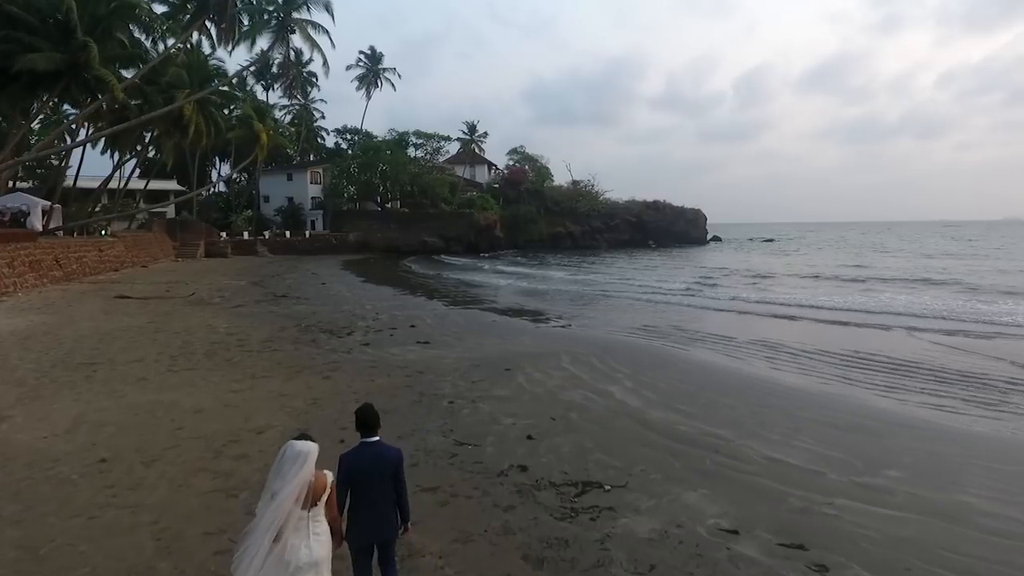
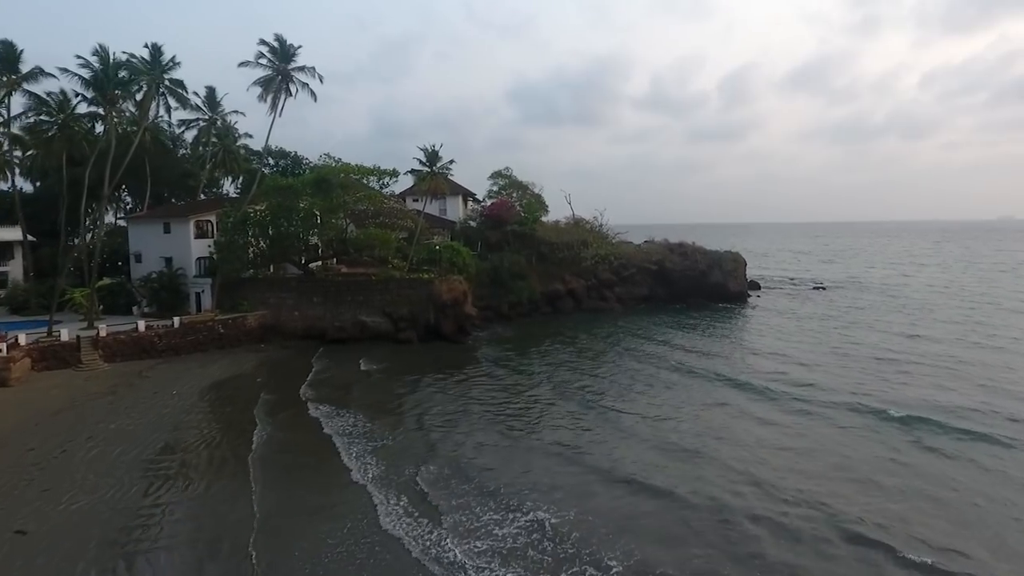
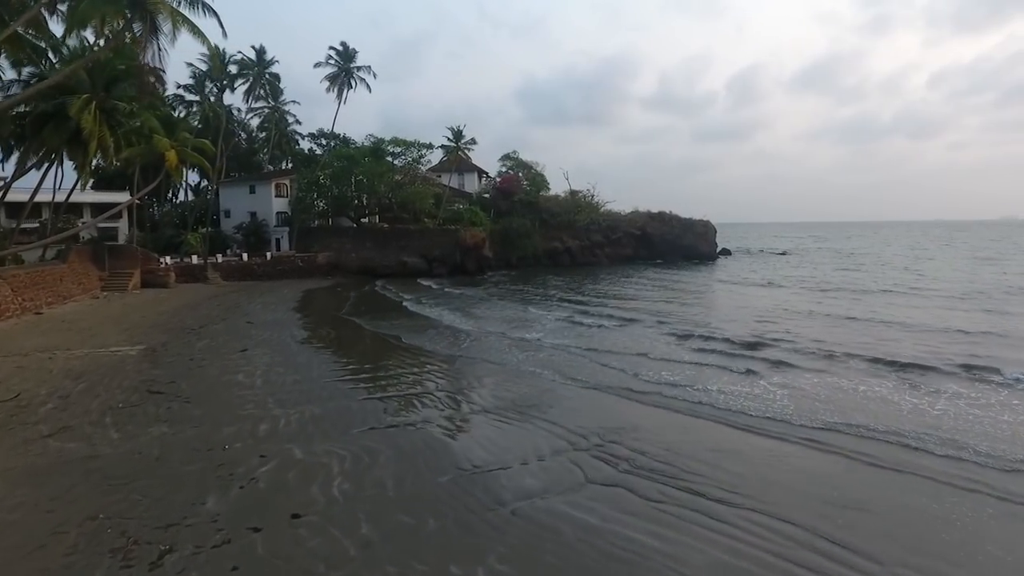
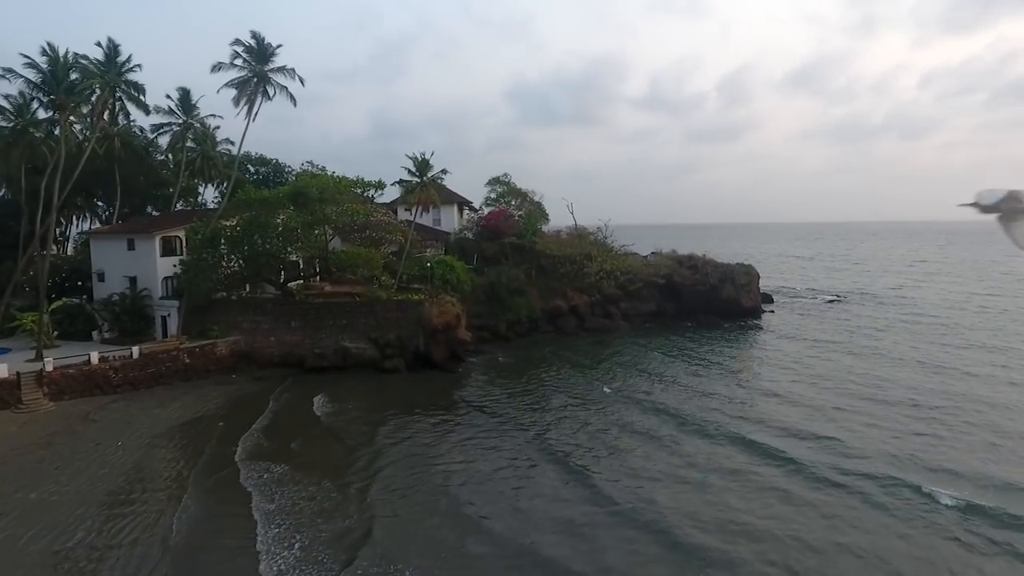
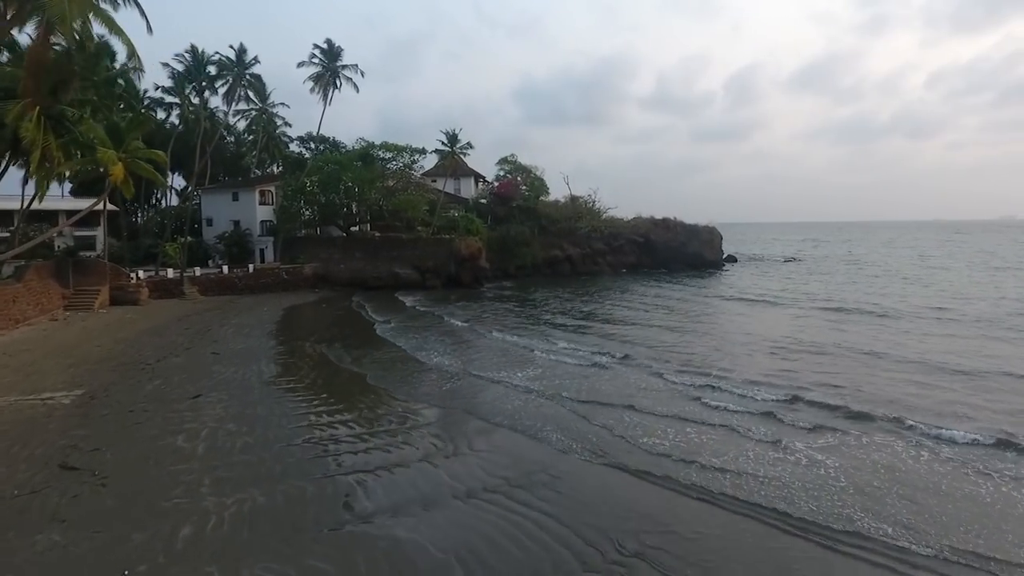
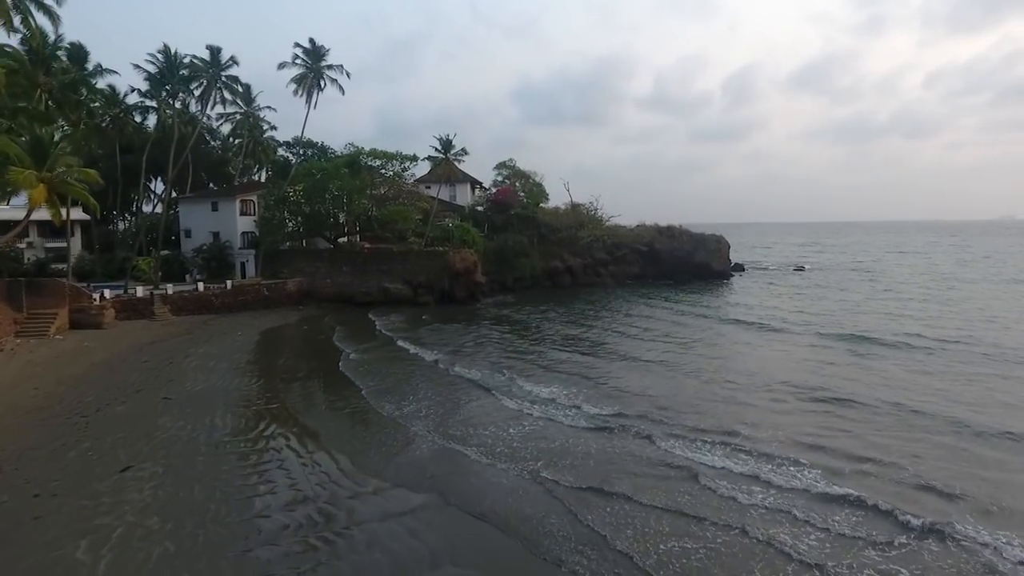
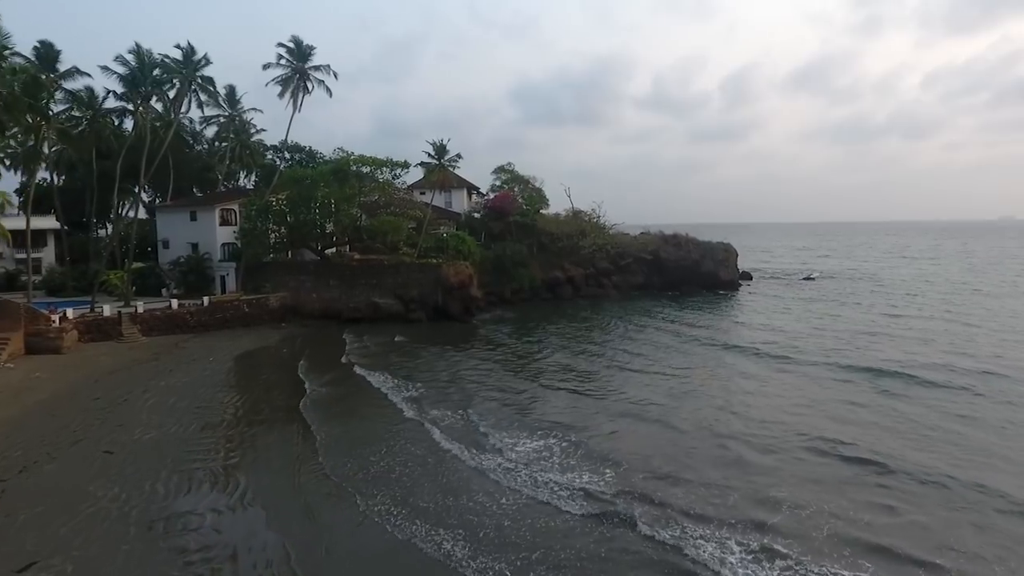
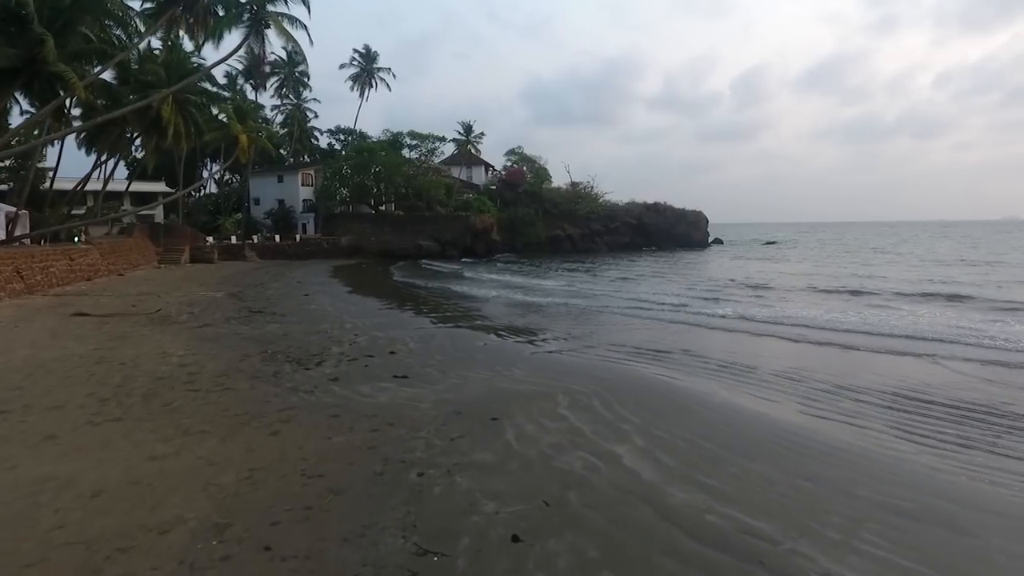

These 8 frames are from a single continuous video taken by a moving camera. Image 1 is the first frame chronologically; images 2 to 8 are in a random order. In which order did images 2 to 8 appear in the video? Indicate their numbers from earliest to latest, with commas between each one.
8, 3, 5, 6, 7, 2, 4
